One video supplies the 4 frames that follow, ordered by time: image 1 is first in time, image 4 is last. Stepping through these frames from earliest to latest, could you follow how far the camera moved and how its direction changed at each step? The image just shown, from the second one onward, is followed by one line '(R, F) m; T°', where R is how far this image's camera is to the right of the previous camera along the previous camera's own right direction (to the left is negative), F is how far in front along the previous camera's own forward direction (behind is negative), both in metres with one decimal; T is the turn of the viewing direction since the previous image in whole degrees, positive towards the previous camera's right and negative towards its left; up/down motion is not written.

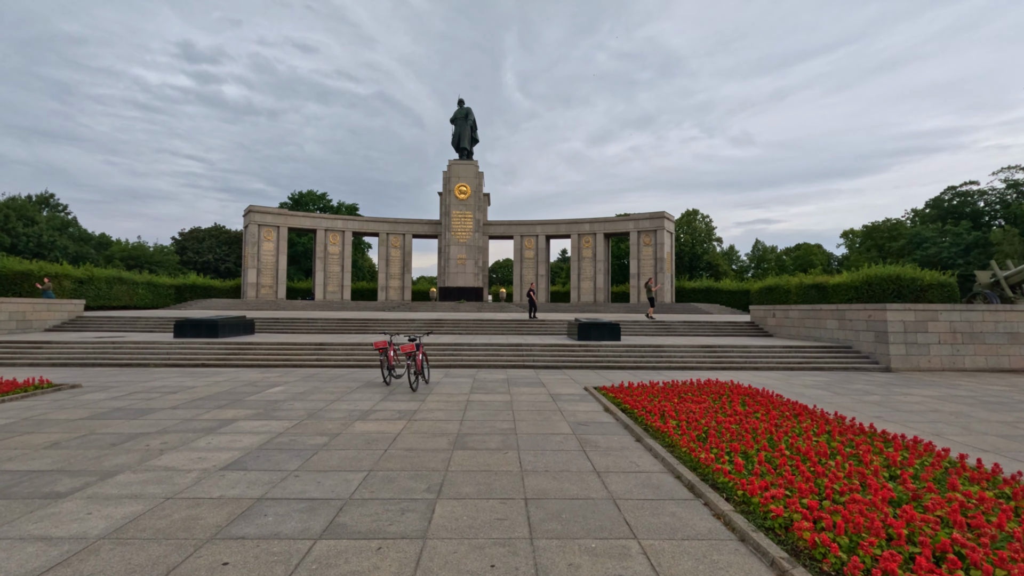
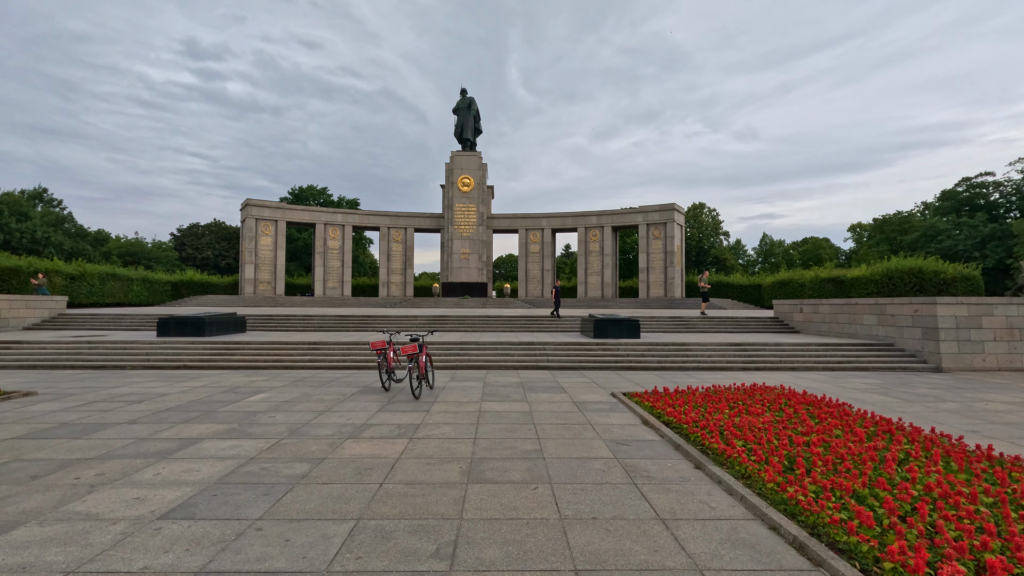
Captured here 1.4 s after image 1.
(-0.2, +1.2) m; 0°
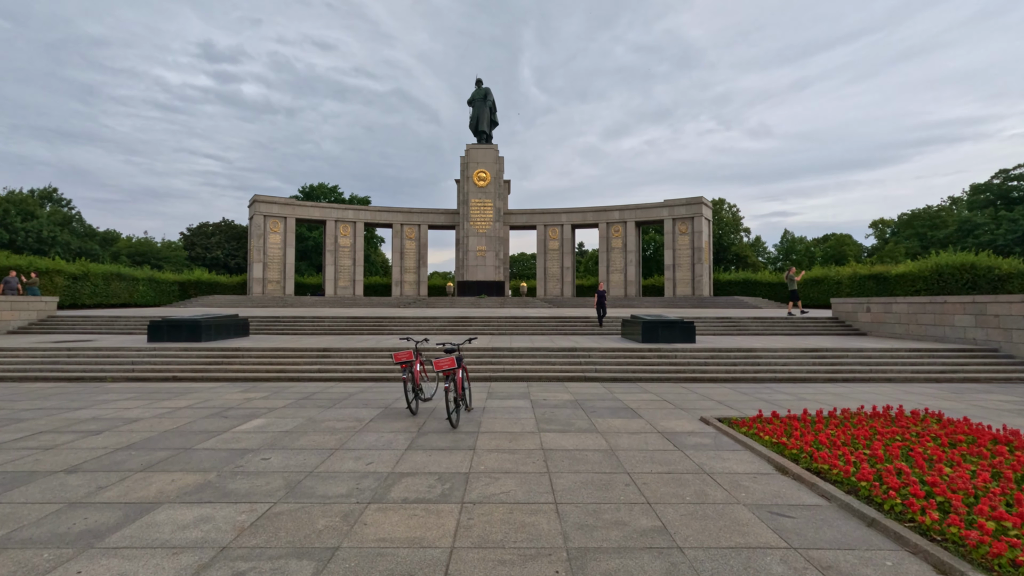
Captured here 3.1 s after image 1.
(-0.6, +1.8) m; -1°
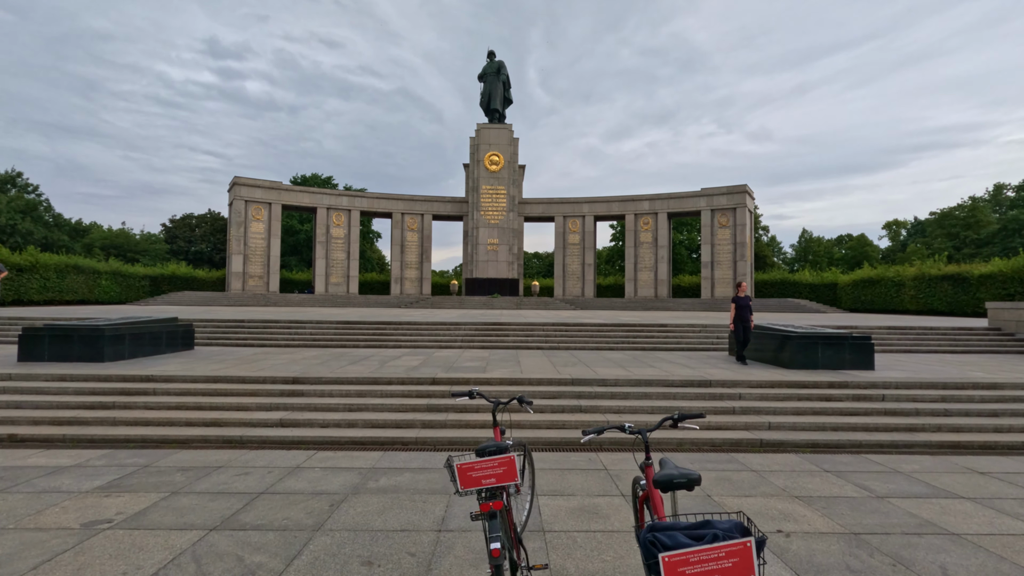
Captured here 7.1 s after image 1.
(-1.3, +4.6) m; +1°
